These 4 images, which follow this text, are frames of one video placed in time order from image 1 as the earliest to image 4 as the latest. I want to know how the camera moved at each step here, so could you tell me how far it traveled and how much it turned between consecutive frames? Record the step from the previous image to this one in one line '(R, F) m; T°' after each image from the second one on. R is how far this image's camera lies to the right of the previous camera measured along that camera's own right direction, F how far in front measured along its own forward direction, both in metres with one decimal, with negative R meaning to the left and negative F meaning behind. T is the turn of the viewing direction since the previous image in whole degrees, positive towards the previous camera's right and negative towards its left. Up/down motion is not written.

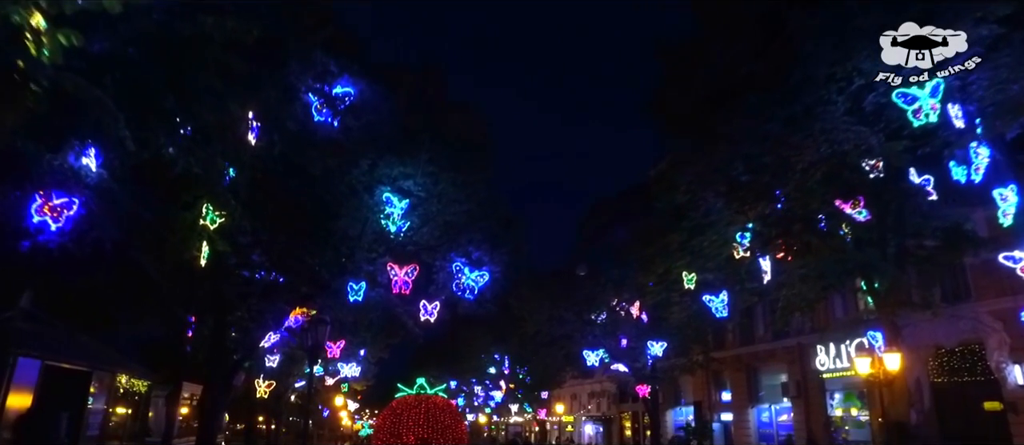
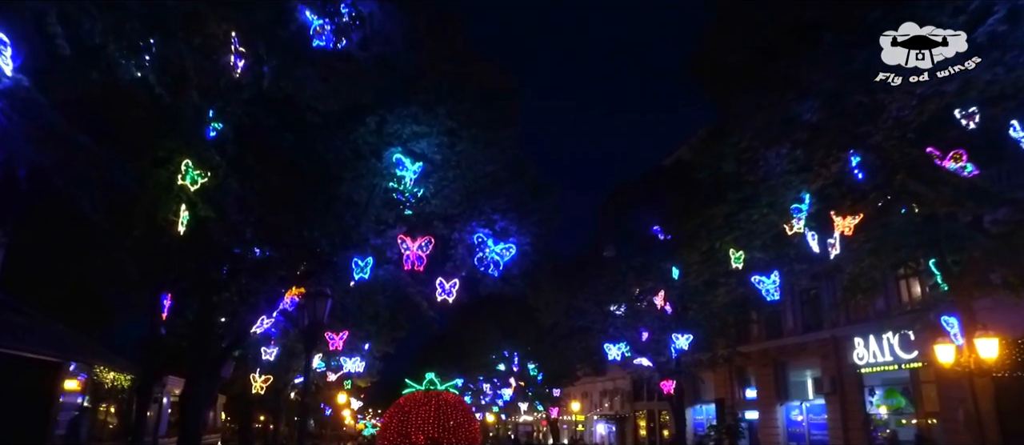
(-1.0, +2.2) m; 0°
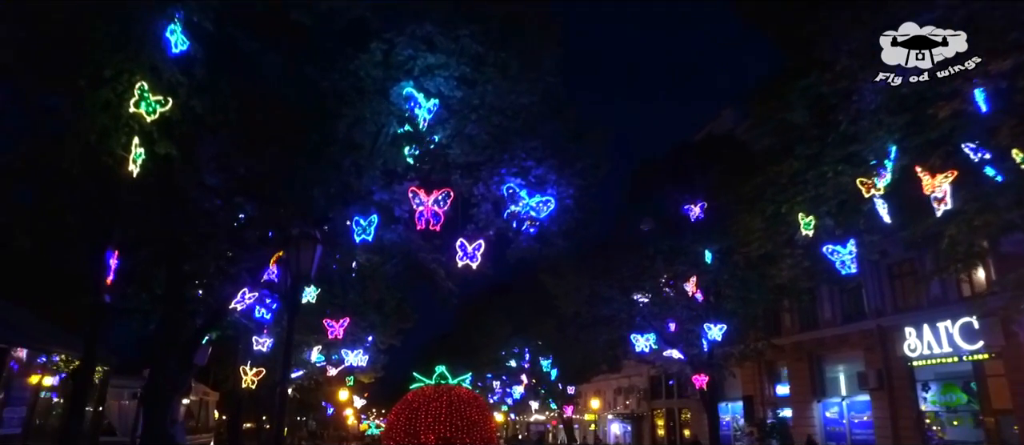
(-1.0, +2.6) m; 0°
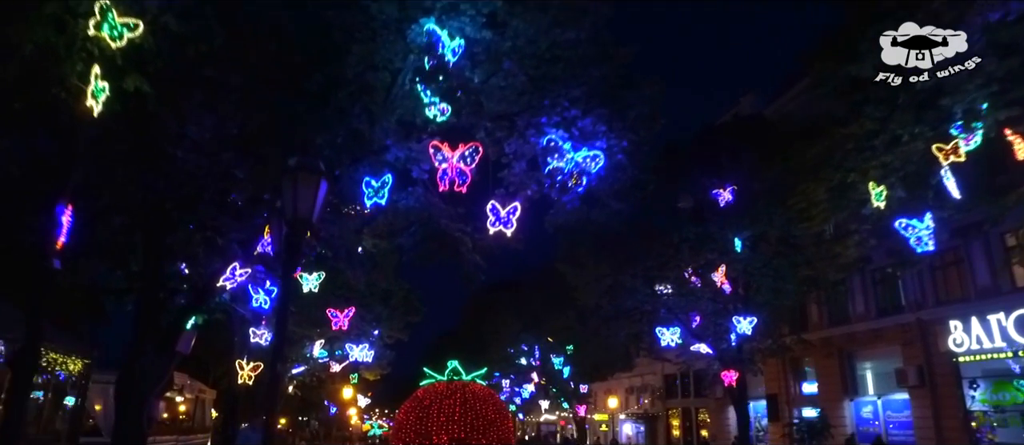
(-0.9, +1.8) m; 0°
